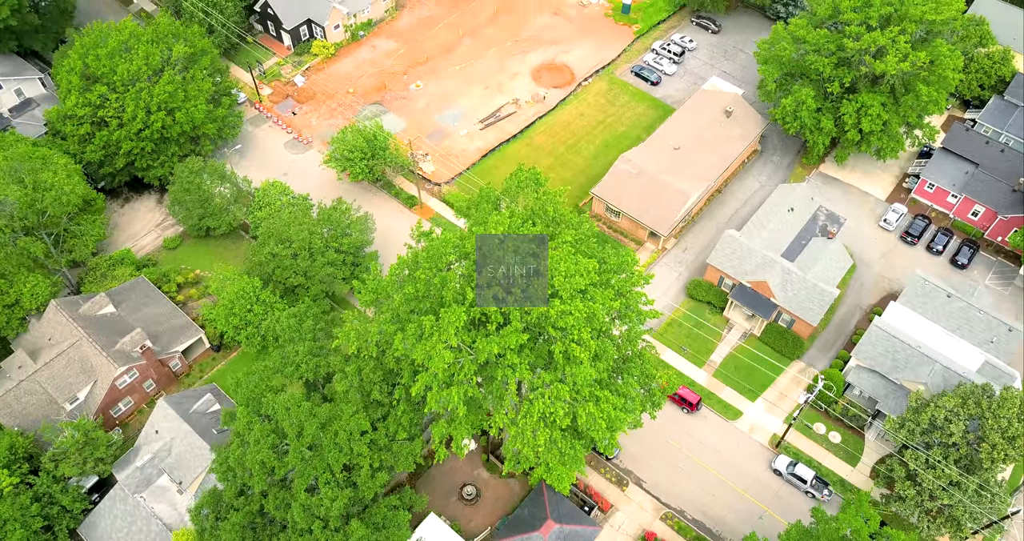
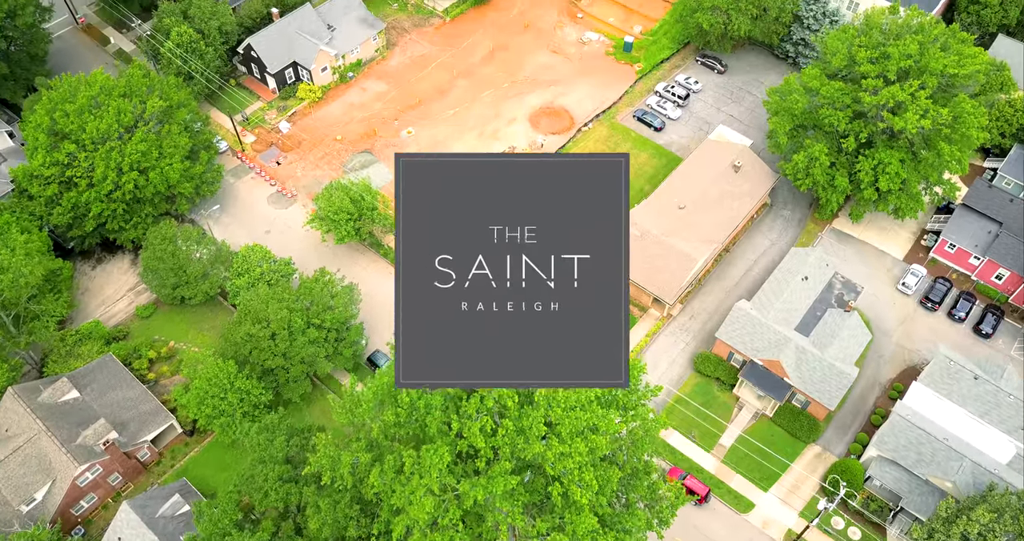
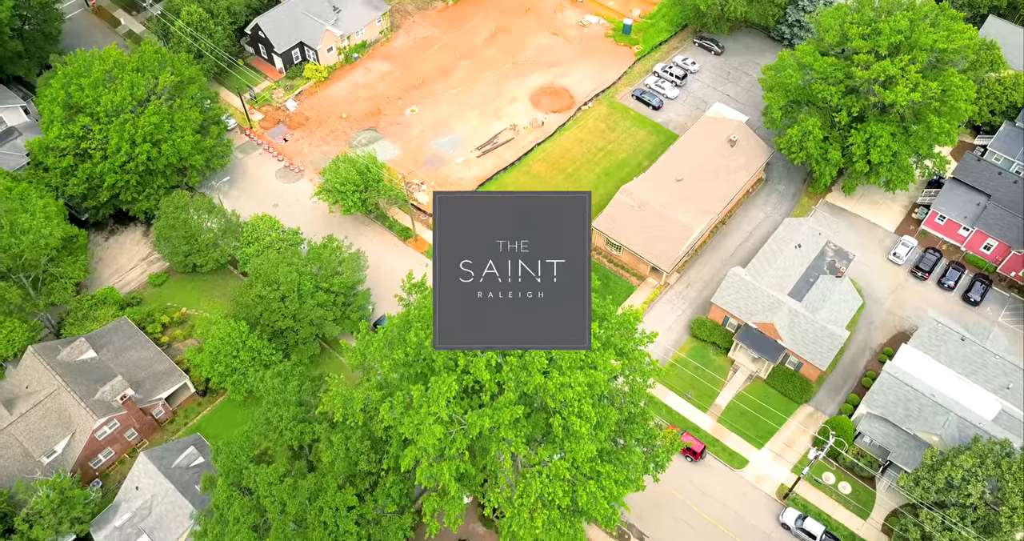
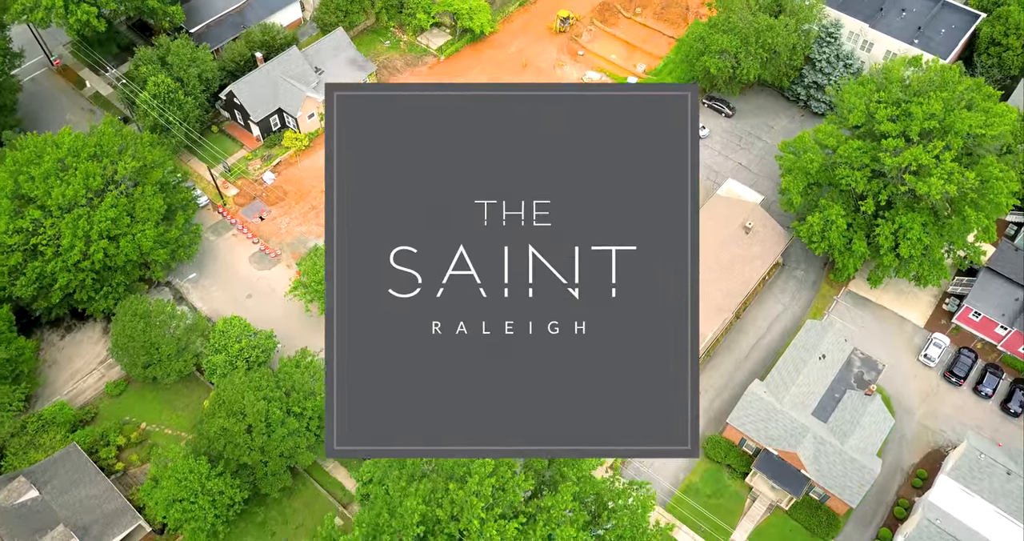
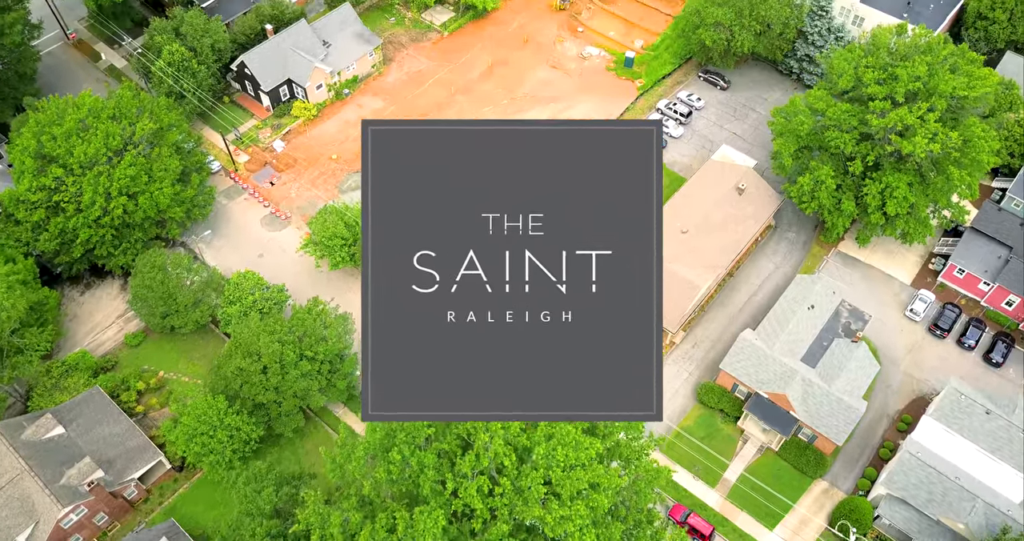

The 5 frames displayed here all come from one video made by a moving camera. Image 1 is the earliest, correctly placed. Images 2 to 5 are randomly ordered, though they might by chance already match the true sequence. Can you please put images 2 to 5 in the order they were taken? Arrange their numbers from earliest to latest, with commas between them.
3, 2, 5, 4
